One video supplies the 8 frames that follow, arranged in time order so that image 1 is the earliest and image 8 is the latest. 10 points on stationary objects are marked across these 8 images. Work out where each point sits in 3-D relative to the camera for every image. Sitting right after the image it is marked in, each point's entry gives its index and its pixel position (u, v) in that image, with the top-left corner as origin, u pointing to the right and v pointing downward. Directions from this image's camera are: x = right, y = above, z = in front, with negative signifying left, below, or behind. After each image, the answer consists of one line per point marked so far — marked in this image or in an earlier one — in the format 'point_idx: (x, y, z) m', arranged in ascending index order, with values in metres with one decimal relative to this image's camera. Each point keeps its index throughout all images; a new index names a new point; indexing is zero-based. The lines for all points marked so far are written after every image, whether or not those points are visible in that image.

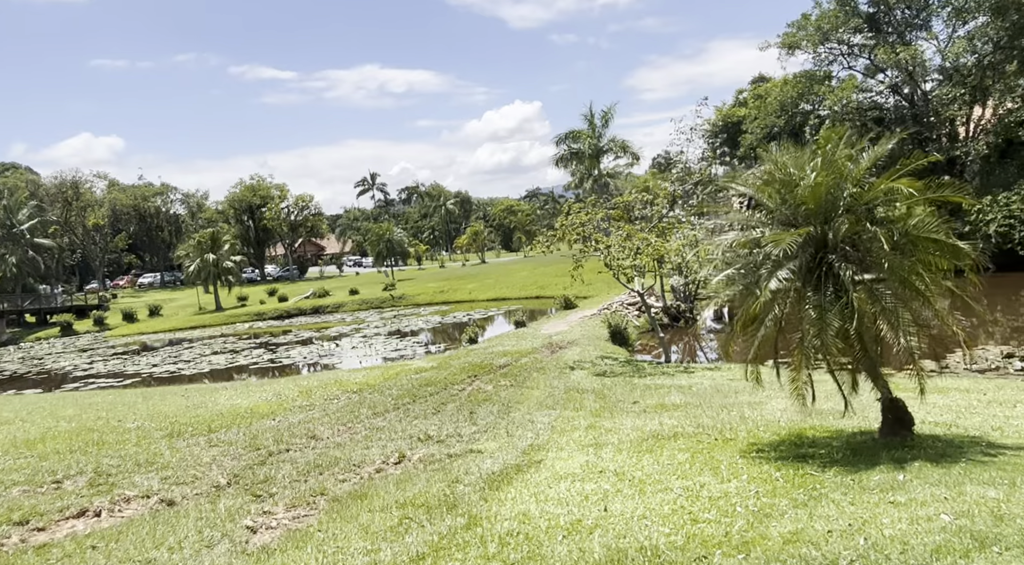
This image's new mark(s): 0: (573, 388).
0: (+1.4, -2.4, +17.4) m
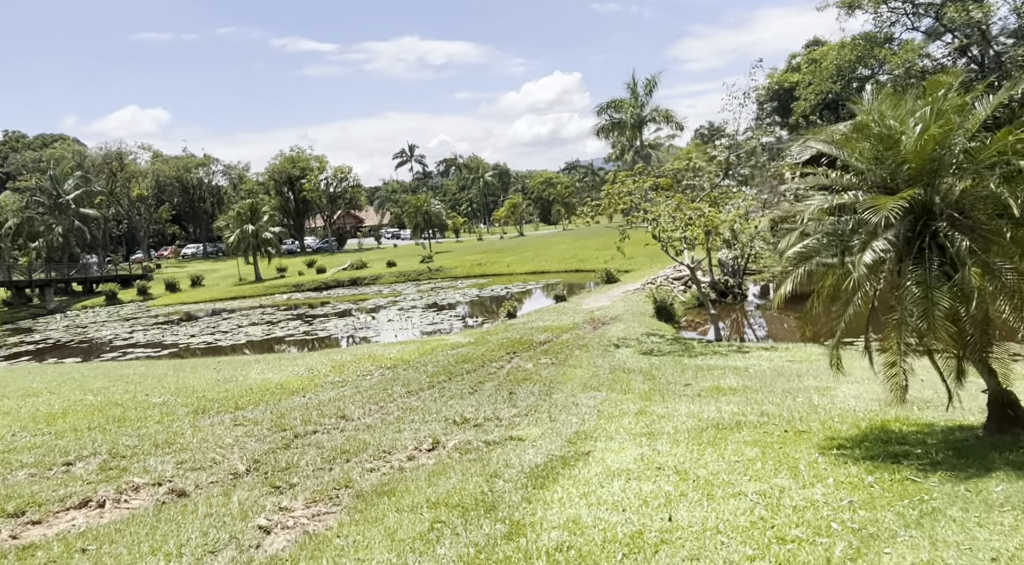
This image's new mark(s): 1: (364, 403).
0: (+2.3, -1.8, +16.3) m
1: (-2.7, -2.2, +14.2) m
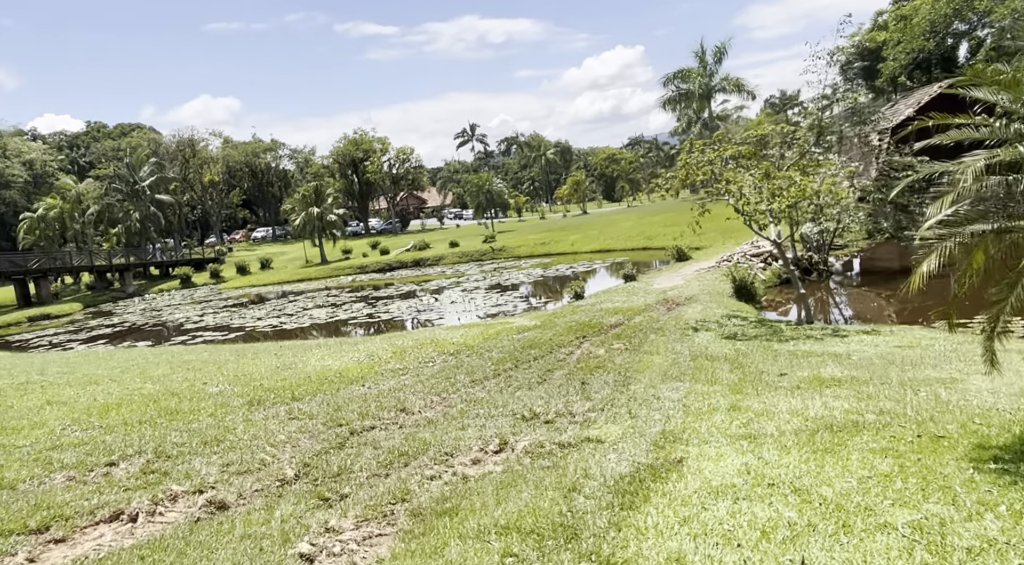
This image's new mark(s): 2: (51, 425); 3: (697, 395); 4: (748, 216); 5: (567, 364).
0: (+3.6, -1.4, +14.9) m
1: (-1.5, -1.9, +13.3) m
2: (-6.7, -2.1, +11.4) m
3: (+2.7, -1.7, +11.6) m
4: (+6.2, +1.8, +20.2) m
5: (+1.1, -1.6, +15.3) m
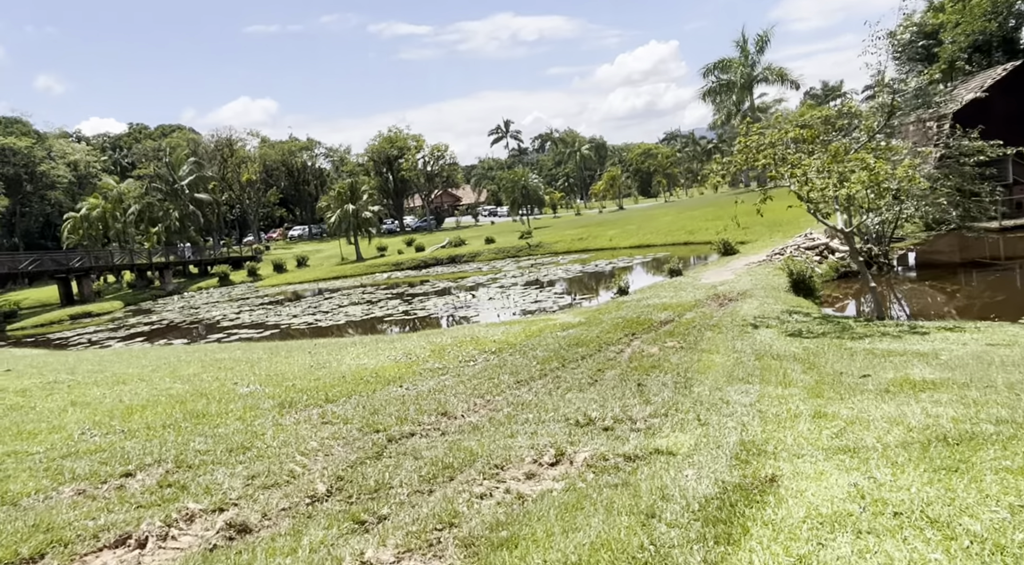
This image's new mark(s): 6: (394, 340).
0: (+4.5, -1.3, +13.7) m
1: (-0.7, -1.8, +12.3) m
2: (-6.0, -2.0, +10.6) m
3: (+3.4, -1.5, +10.4) m
4: (+7.3, +2.0, +18.8) m
5: (+1.9, -1.5, +14.2) m
6: (-2.9, -1.4, +19.2) m
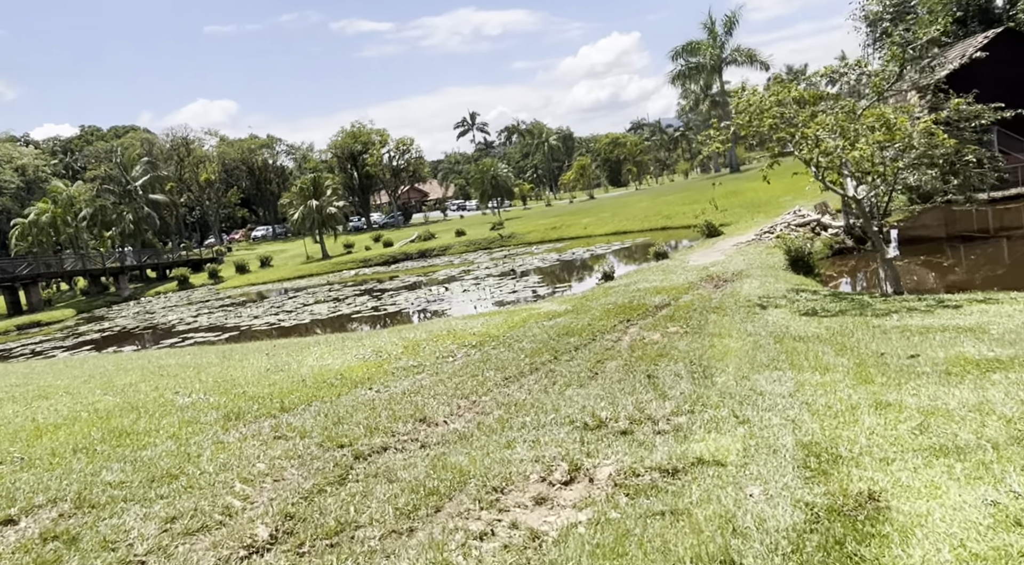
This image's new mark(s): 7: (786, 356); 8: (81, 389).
0: (+4.3, -0.9, +12.0) m
1: (-0.8, -1.5, +10.4) m
2: (-6.1, -1.9, +8.6) m
3: (+3.4, -1.2, +8.7) m
4: (+6.8, +2.5, +17.3) m
5: (+1.7, -1.1, +12.5) m
6: (-3.3, -1.2, +17.3) m
7: (+3.8, -1.0, +10.8) m
8: (-7.5, -1.9, +13.7) m
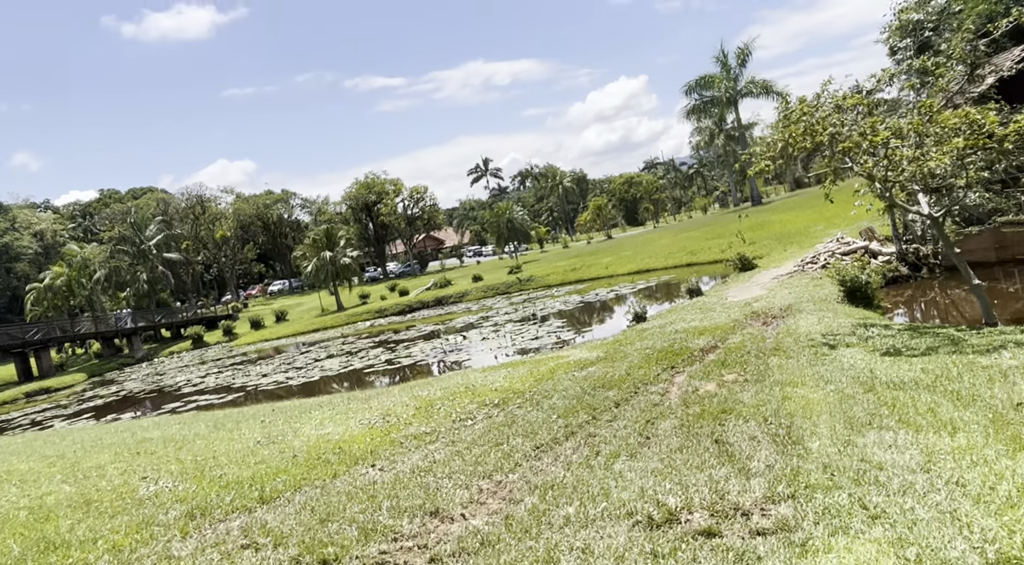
0: (+4.6, -1.3, +9.9) m
1: (-0.5, -2.1, +8.3) m
2: (-5.7, -2.6, +6.6) m
3: (+3.7, -1.4, +6.5) m
4: (+7.1, +1.9, +15.2) m
5: (+2.1, -1.7, +10.3) m
6: (-2.8, -2.2, +15.2) m
7: (+4.2, -1.4, +8.6) m
8: (-7.0, -2.9, +11.7) m
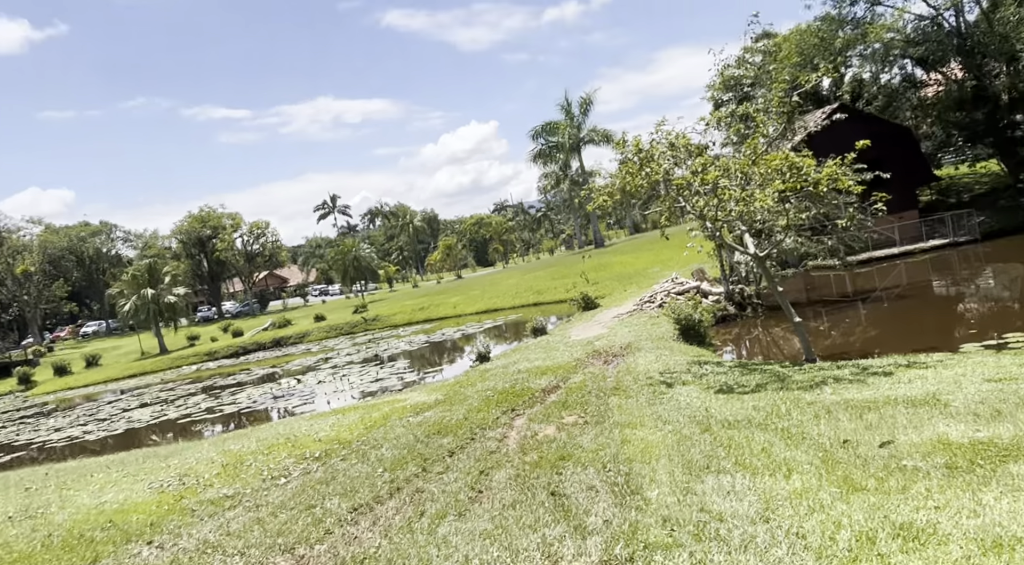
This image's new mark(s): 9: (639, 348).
0: (+2.5, -1.7, +9.6) m
1: (-2.2, -2.4, +7.1) m
2: (-7.0, -2.8, +4.4) m
3: (+2.2, -1.7, +6.2) m
4: (+4.0, +1.2, +15.5) m
5: (0.0, -2.1, +9.6) m
6: (-5.8, -2.9, +13.4) m
7: (+2.3, -1.8, +8.3) m
8: (-9.3, -3.3, +9.1) m
9: (+2.9, -1.5, +17.8) m
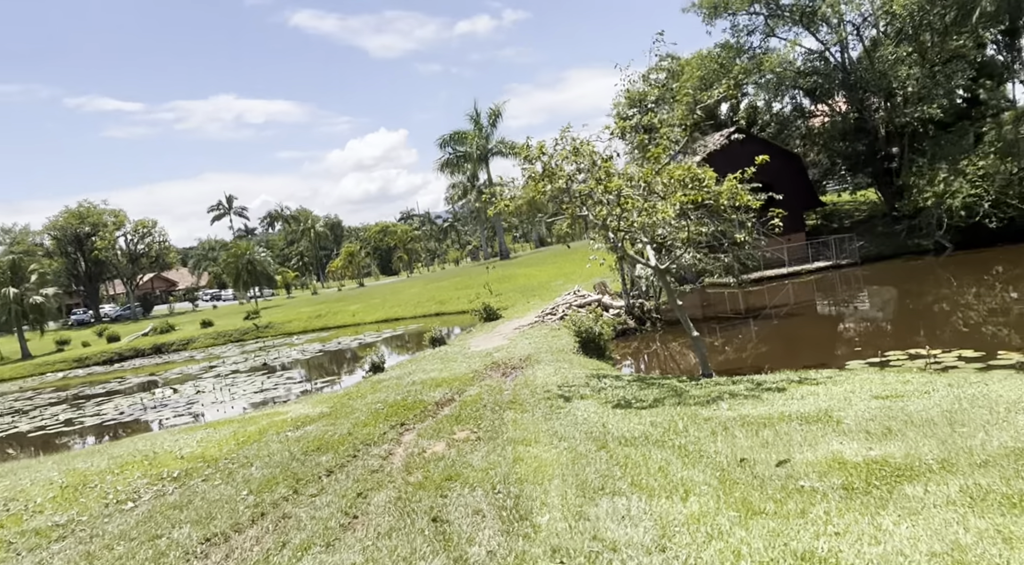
0: (+1.2, -1.9, +9.2) m
1: (-3.2, -2.4, +6.1) m
2: (-7.7, -2.6, +2.8) m
3: (+1.3, -1.8, +5.7) m
4: (+2.0, +0.9, +15.2) m
5: (-1.3, -2.2, +8.8) m
6: (-7.5, -2.9, +11.9) m
7: (+1.1, -1.9, +7.8) m
8: (-10.5, -3.1, +7.3) m
9: (+0.6, -1.7, +17.4) m
